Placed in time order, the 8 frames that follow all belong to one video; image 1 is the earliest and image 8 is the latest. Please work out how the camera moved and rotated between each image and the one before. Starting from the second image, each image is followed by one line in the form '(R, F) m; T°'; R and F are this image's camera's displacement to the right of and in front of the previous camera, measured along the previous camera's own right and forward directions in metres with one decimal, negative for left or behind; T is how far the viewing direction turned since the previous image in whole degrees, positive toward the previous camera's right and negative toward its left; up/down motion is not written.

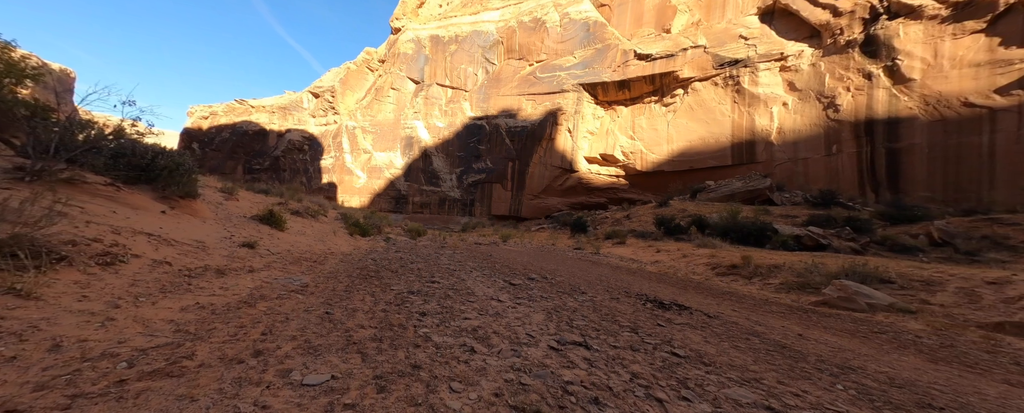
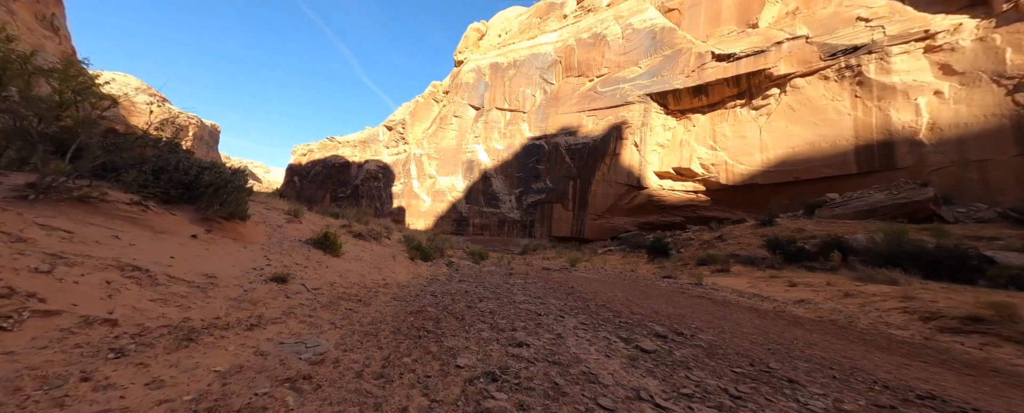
(-0.6, +1.5) m; -11°
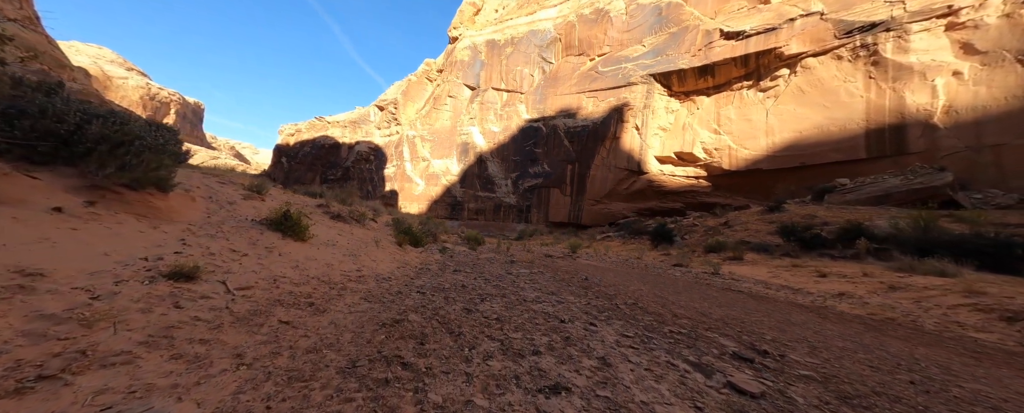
(-0.2, +1.1) m; +1°
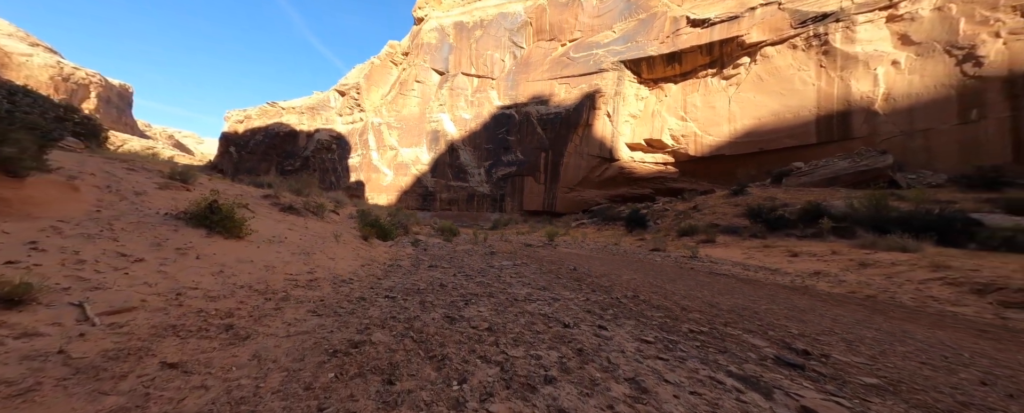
(-0.1, +0.6) m; +5°
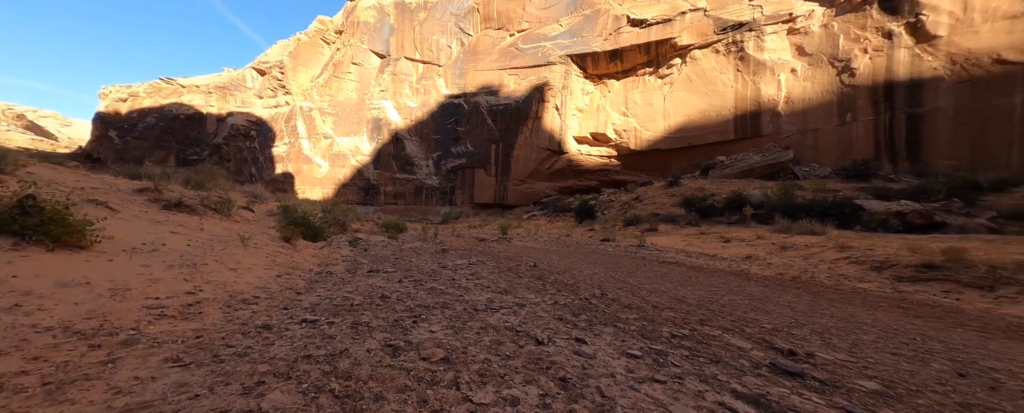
(-0.1, +0.5) m; +9°
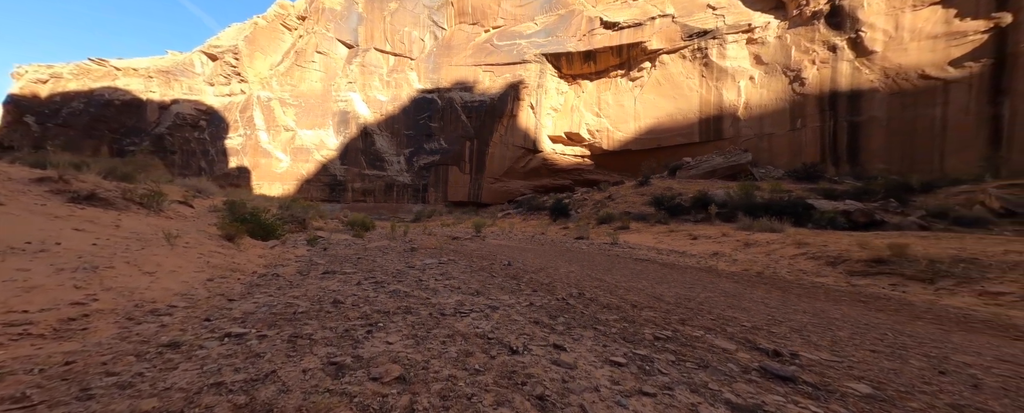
(0.0, +0.2) m; +5°
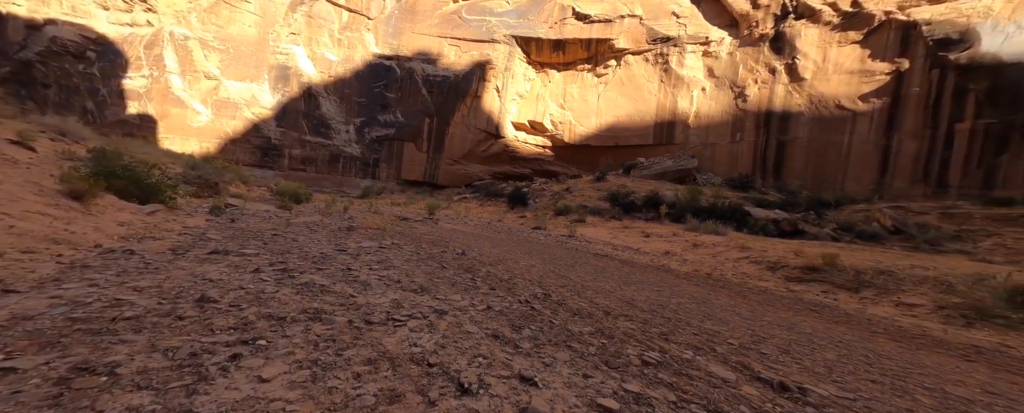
(0.0, +0.6) m; +8°
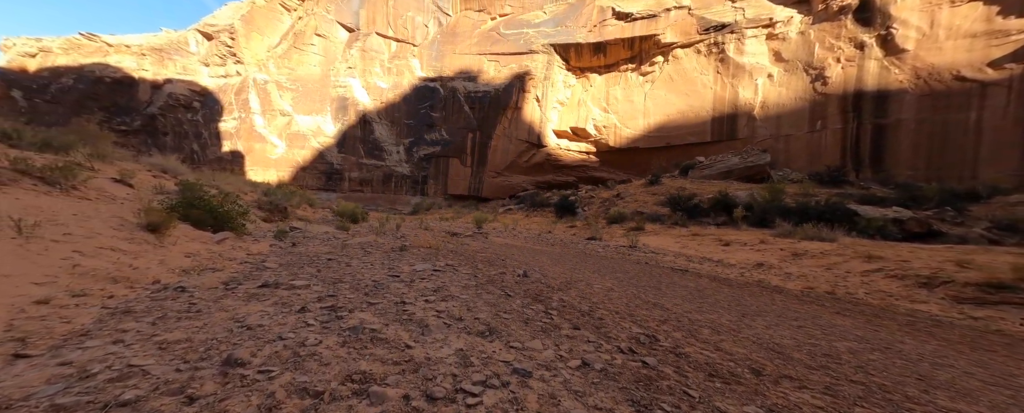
(-0.3, +0.6) m; -9°
